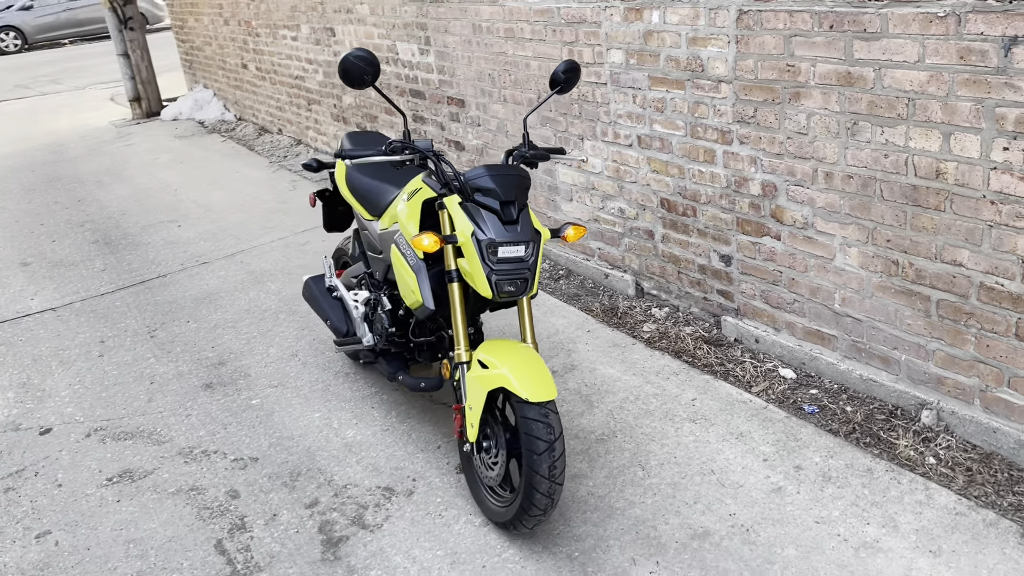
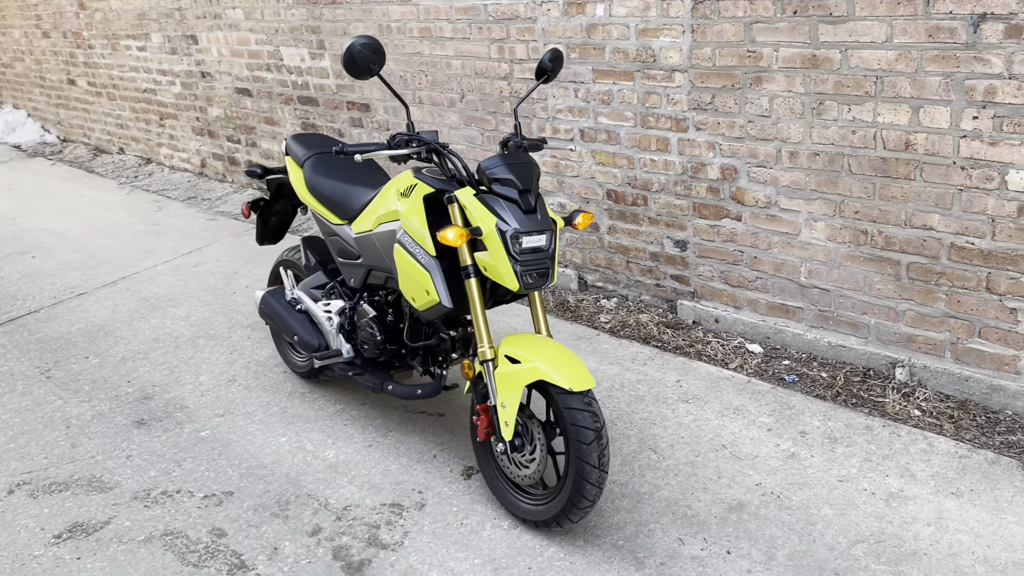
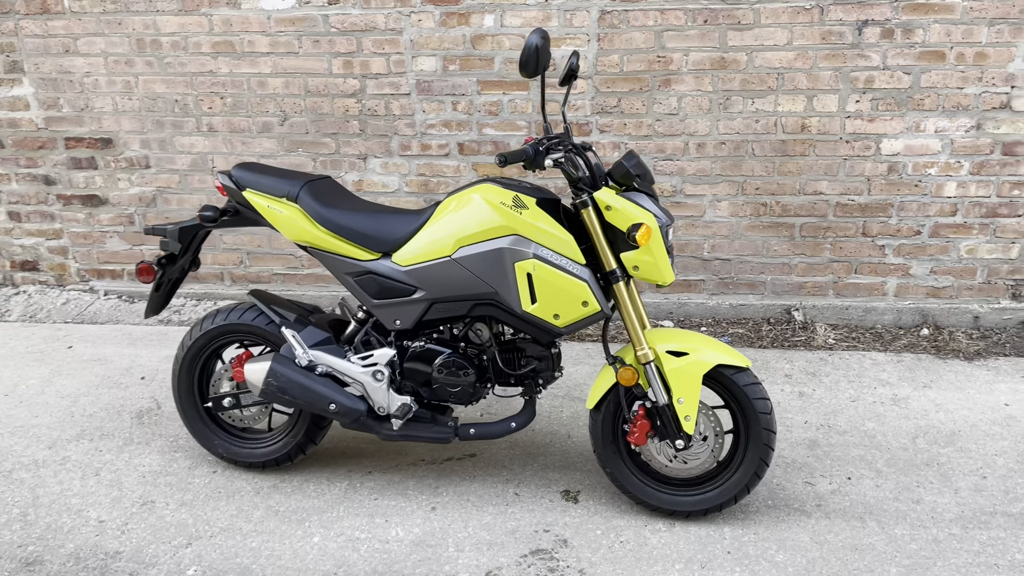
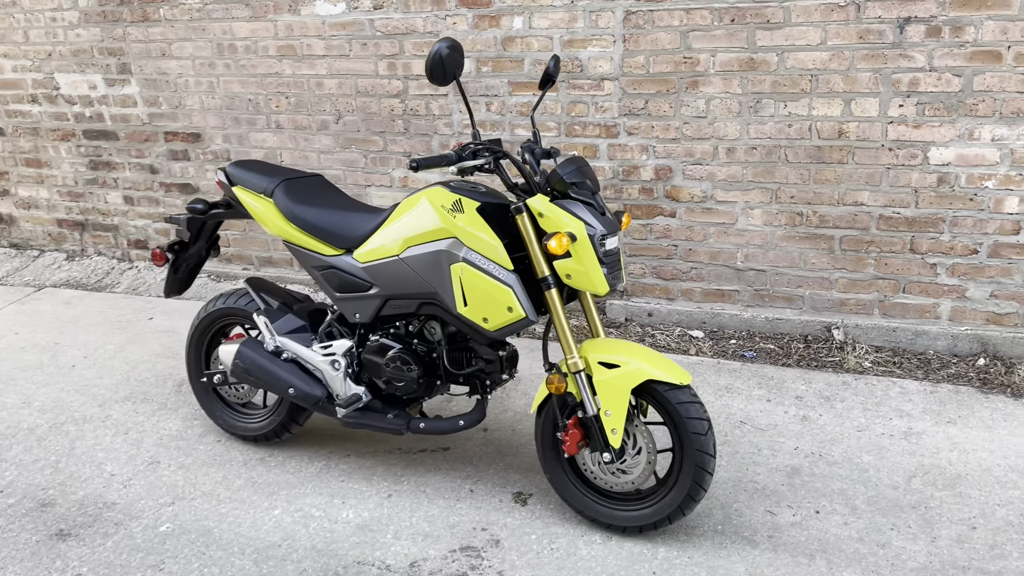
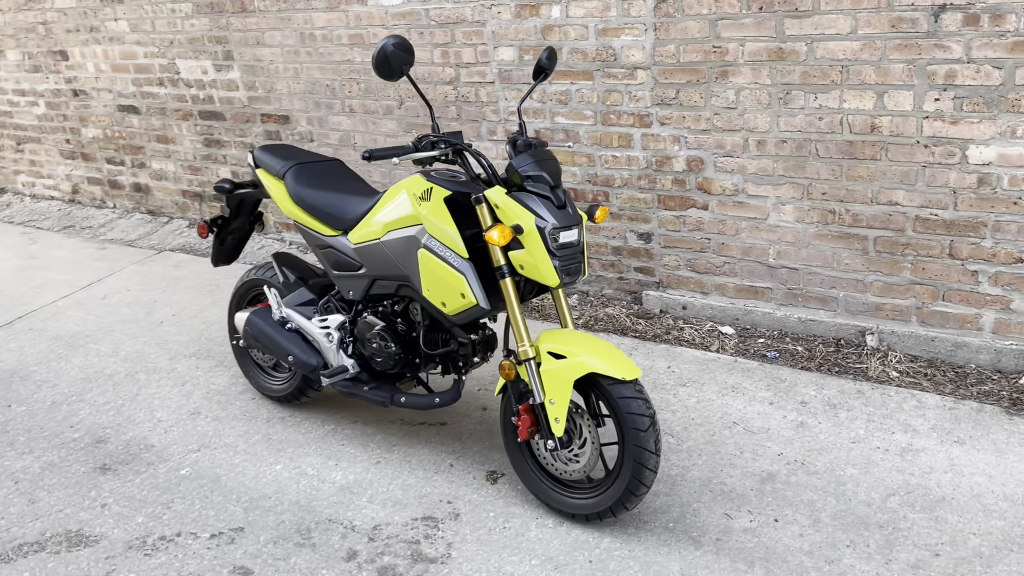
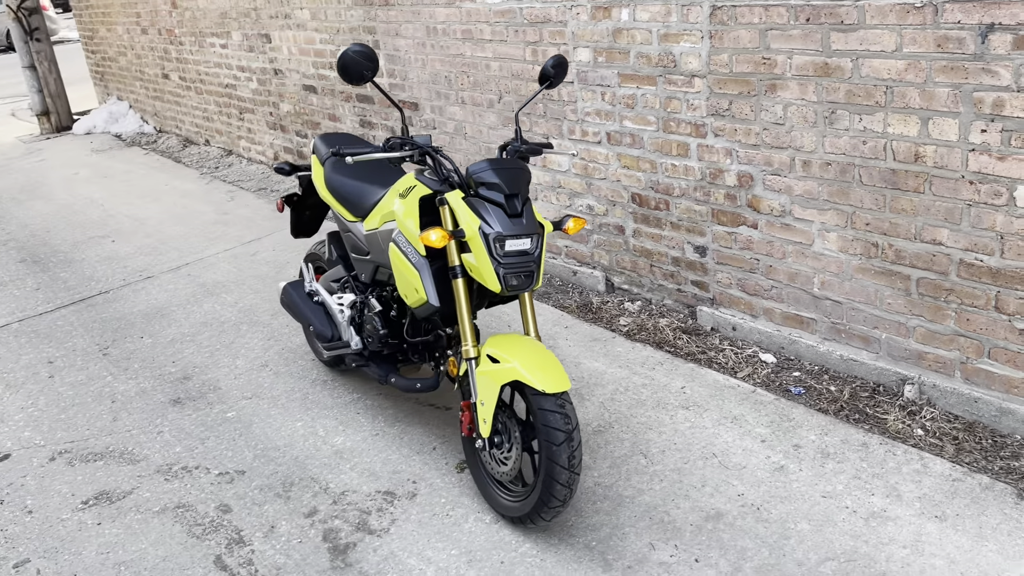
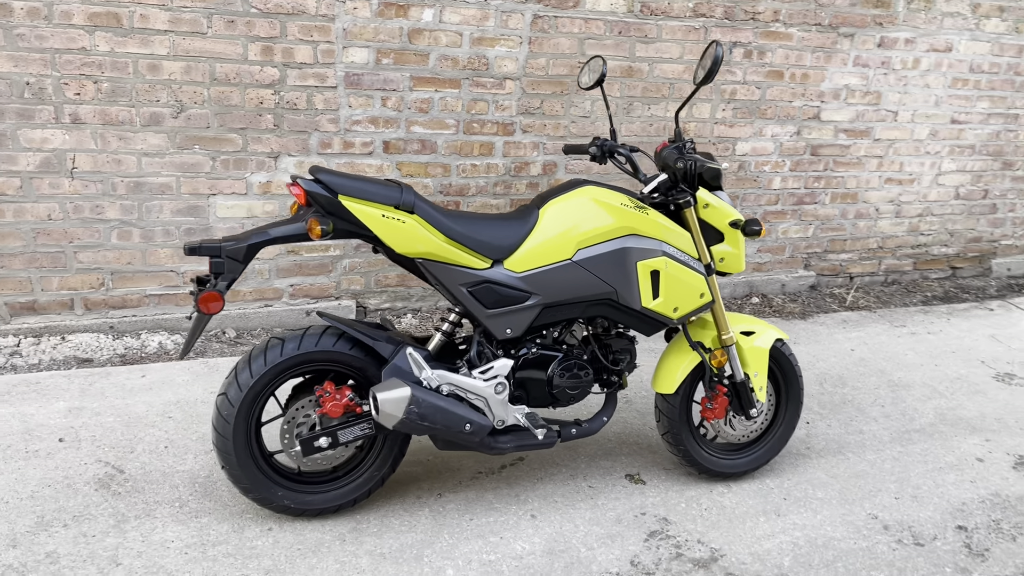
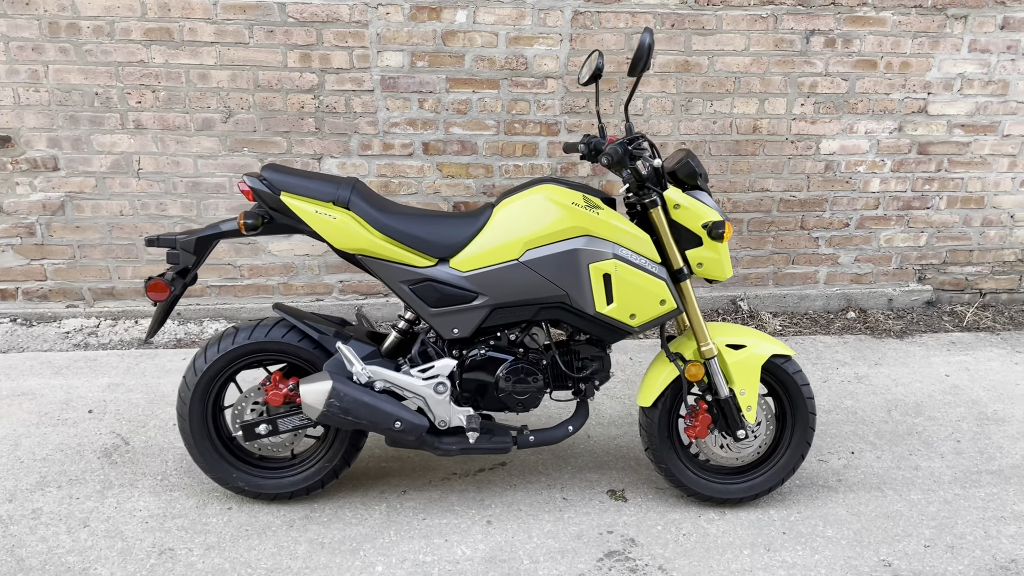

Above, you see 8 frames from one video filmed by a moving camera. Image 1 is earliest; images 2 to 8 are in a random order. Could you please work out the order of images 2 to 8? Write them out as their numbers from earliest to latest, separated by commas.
6, 2, 5, 4, 3, 8, 7
